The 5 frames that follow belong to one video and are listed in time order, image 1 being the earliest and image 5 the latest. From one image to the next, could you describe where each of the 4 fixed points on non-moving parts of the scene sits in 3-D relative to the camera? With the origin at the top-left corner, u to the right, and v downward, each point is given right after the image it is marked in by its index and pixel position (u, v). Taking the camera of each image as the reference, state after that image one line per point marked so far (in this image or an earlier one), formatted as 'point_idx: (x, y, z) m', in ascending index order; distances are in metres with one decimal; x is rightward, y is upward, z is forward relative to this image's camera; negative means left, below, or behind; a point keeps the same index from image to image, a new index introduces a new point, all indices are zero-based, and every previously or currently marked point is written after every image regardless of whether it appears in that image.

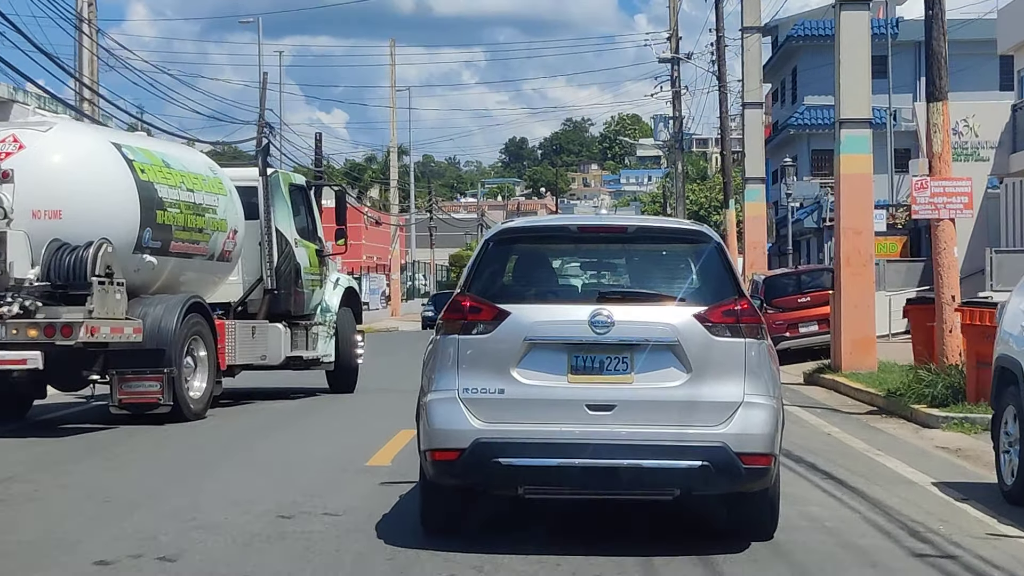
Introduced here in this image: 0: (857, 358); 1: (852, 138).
0: (+3.6, -0.7, +17.2) m
1: (+3.6, +1.6, +17.4) m
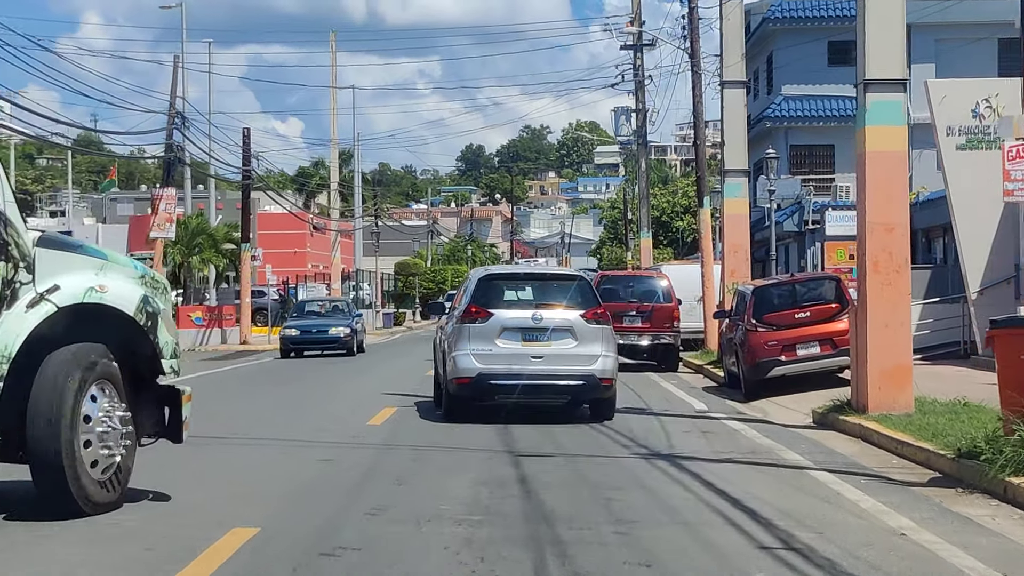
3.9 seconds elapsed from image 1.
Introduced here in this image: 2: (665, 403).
0: (+3.0, -0.9, +13.1) m
1: (+3.0, +1.5, +13.3) m
2: (+1.6, -1.2, +17.2) m
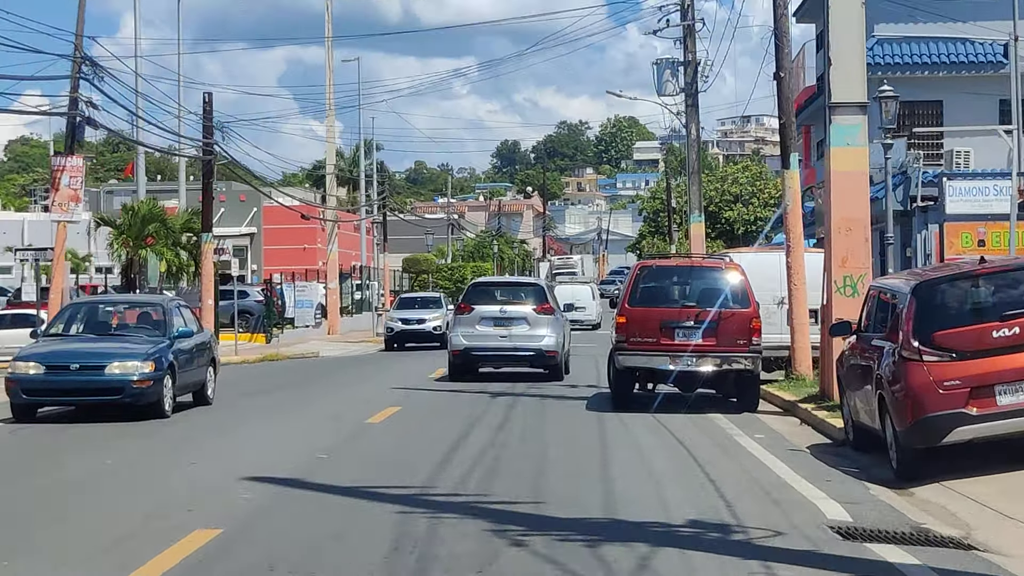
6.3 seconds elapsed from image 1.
0: (+2.7, -0.8, +4.9) m
1: (+2.7, +1.5, +5.1) m
2: (+1.4, -1.2, +9.1) m
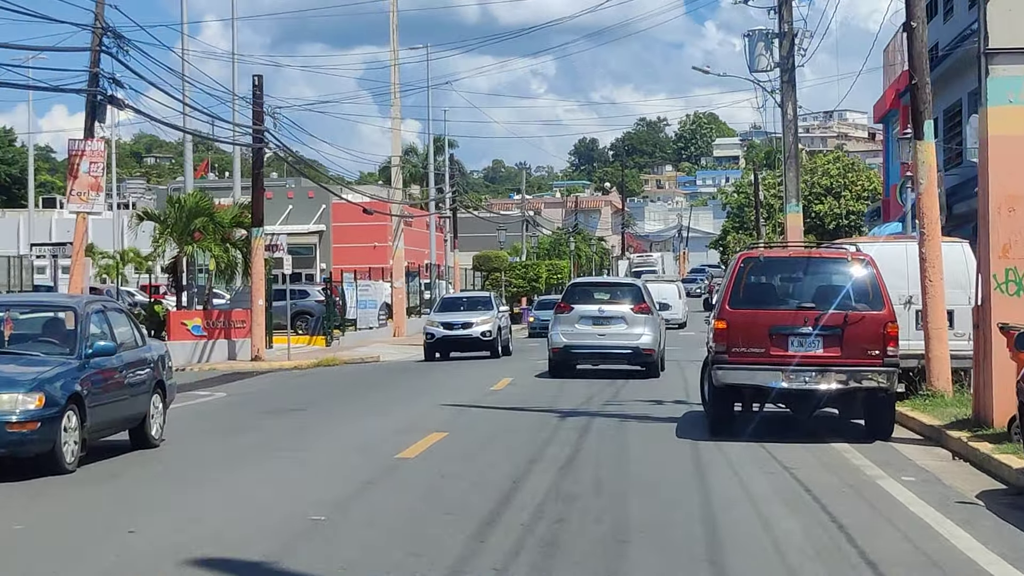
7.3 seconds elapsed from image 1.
0: (+2.7, -0.8, +1.8) m
1: (+2.7, +1.5, +2.0) m
2: (+1.6, -1.2, +6.0) m
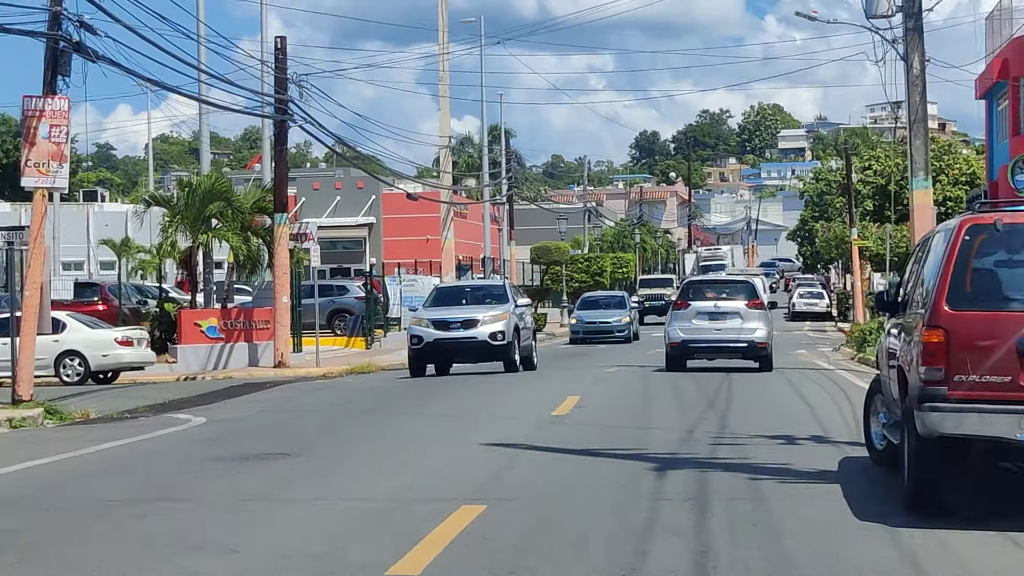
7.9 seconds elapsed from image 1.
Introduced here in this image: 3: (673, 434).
0: (+2.7, -0.8, -3.1) m
1: (+2.7, +1.6, -2.9) m
2: (+1.8, -1.1, +1.2) m
3: (+1.2, -1.1, +12.3) m
